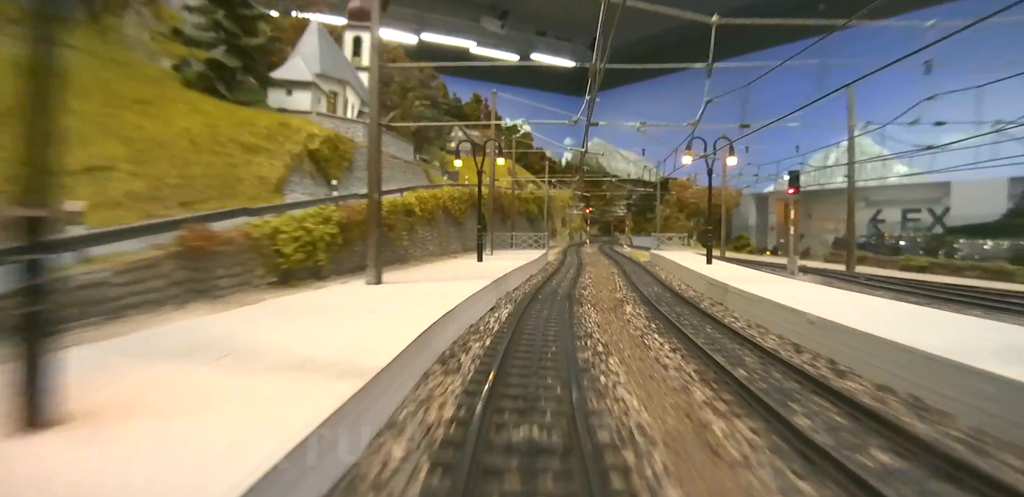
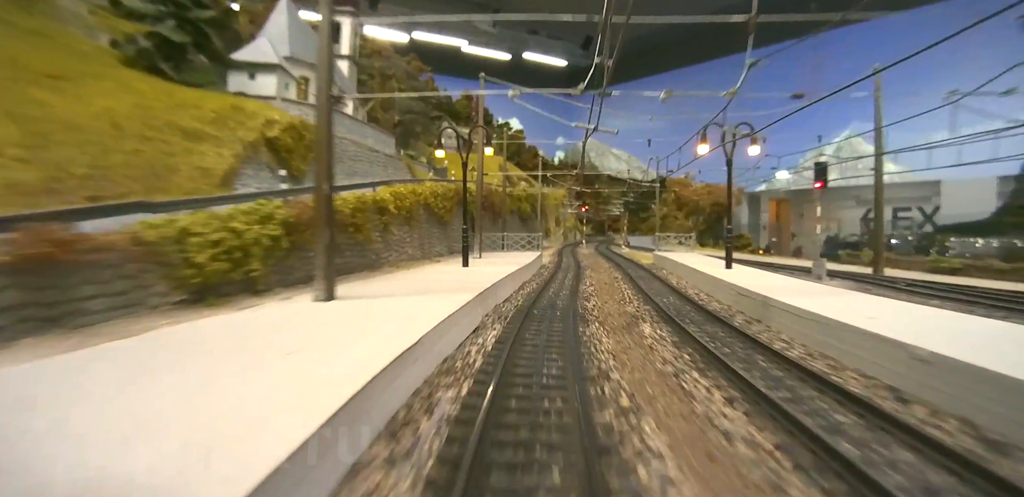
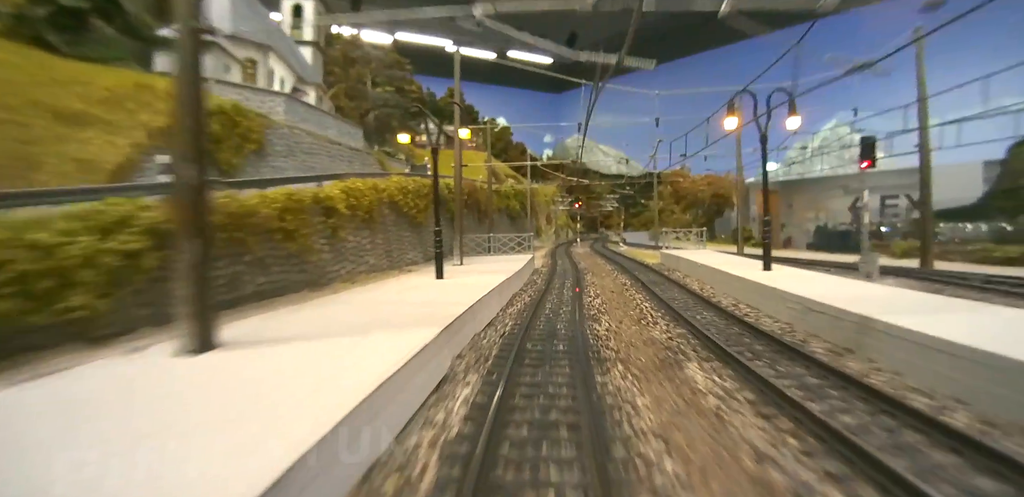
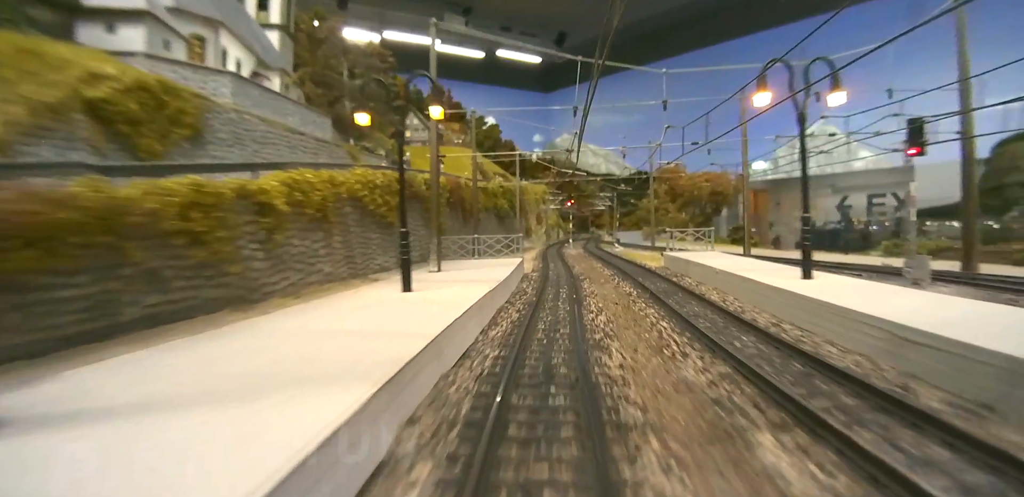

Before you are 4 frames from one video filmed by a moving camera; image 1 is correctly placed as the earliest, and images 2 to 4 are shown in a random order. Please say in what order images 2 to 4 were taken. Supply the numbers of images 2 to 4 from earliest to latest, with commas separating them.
2, 3, 4
